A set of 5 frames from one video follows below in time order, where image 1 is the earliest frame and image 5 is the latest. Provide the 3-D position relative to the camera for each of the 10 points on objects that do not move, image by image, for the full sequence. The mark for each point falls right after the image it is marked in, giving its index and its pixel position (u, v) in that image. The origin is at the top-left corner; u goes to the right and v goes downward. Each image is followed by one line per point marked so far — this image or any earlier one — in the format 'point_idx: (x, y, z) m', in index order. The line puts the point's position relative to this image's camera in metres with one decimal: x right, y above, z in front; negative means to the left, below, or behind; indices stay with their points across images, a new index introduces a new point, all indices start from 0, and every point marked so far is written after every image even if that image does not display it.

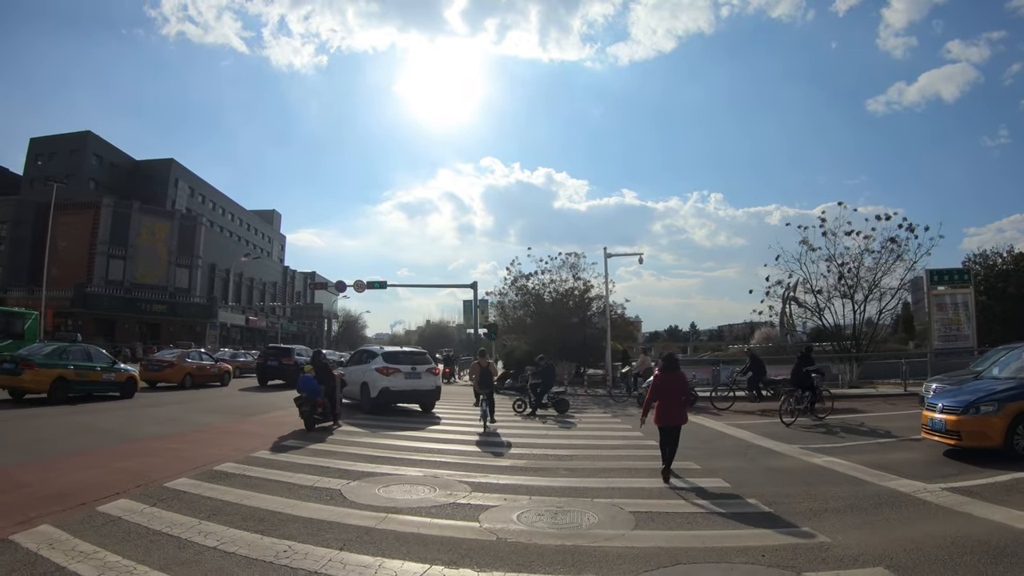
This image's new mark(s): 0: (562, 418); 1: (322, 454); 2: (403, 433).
0: (+1.2, -3.3, +14.8) m
1: (-3.3, -2.9, +10.0) m
2: (-2.4, -3.3, +13.1) m
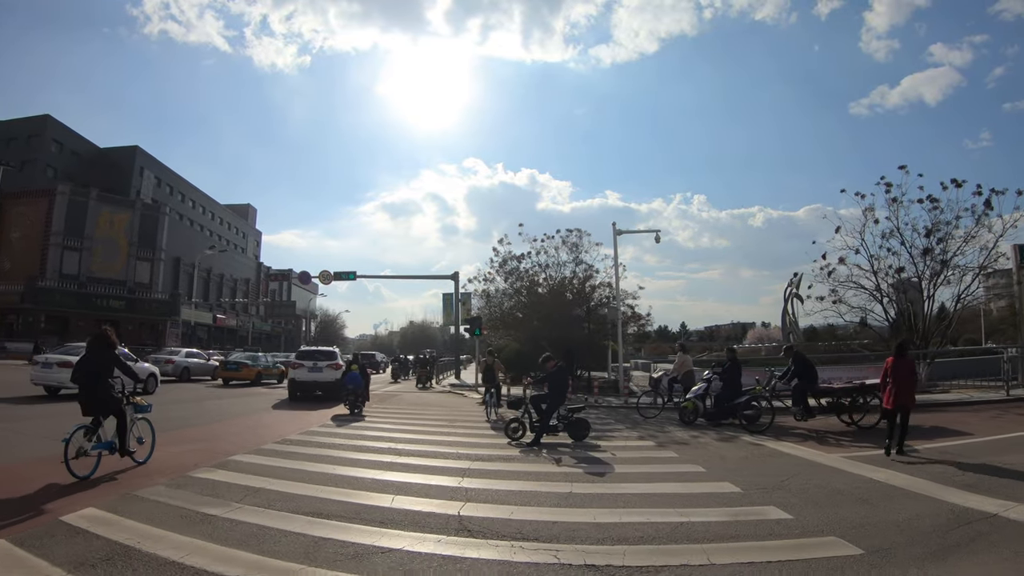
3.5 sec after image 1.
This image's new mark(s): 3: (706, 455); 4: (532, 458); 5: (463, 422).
0: (+1.1, -2.6, +9.6) m
1: (-3.2, -2.2, +4.7) m
2: (-2.5, -2.6, +7.7) m
3: (+3.0, -2.6, +9.1) m
4: (+0.3, -2.6, +8.9) m
5: (-1.2, -3.3, +14.6) m
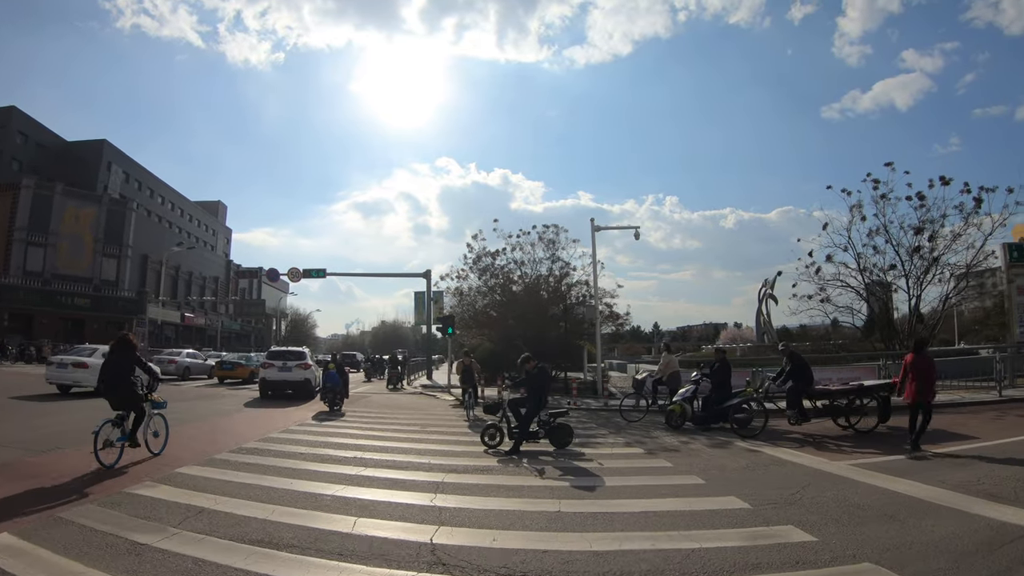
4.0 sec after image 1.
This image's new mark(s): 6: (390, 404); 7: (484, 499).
0: (+0.8, -2.6, +8.8) m
1: (-3.3, -2.1, +3.7) m
2: (-2.7, -2.5, +6.7) m
3: (+2.7, -2.5, +8.3) m
4: (0.0, -2.5, +8.0) m
5: (-1.8, -3.2, +13.7) m
6: (-4.2, -4.0, +19.9) m
7: (-0.3, -2.3, +6.3) m
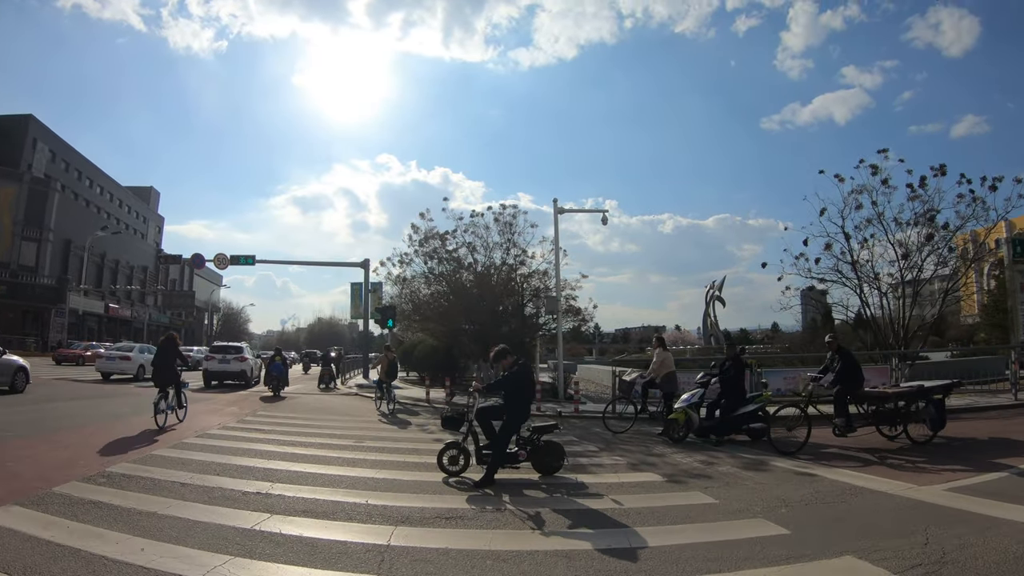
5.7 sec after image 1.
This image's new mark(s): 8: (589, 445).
0: (+0.5, -2.2, +6.2) m
1: (-3.1, -1.6, +0.7) m
2: (-2.8, -2.0, +3.8) m
3: (+2.5, -2.2, +5.9) m
4: (-0.2, -2.1, +5.4) m
5: (-2.6, -2.7, +10.8) m
6: (-5.6, -3.5, +16.8) m
7: (-0.3, -1.9, +3.6) m
8: (+1.2, -2.5, +9.2) m
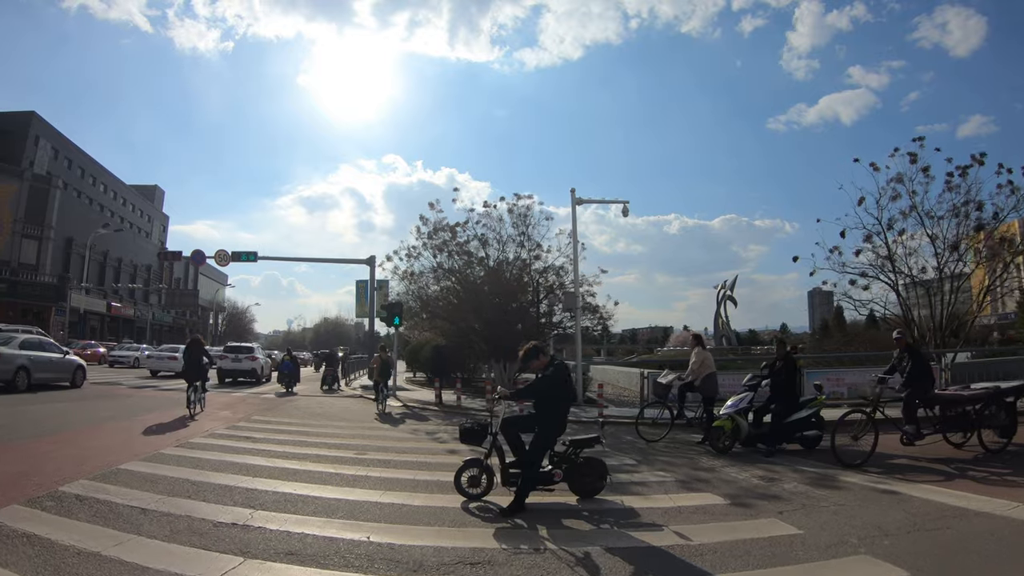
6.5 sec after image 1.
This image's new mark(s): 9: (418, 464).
0: (+0.8, -2.0, +5.1) m
1: (-2.8, -1.4, -0.4) m
2: (-2.5, -1.9, +2.7) m
3: (+2.8, -2.0, +4.8) m
4: (+0.1, -1.9, +4.2) m
5: (-2.2, -2.6, +9.7) m
6: (-5.2, -3.3, +15.7) m
7: (0.0, -1.7, +2.5) m
8: (+1.5, -2.3, +8.0) m
9: (-1.2, -2.3, +7.3) m
